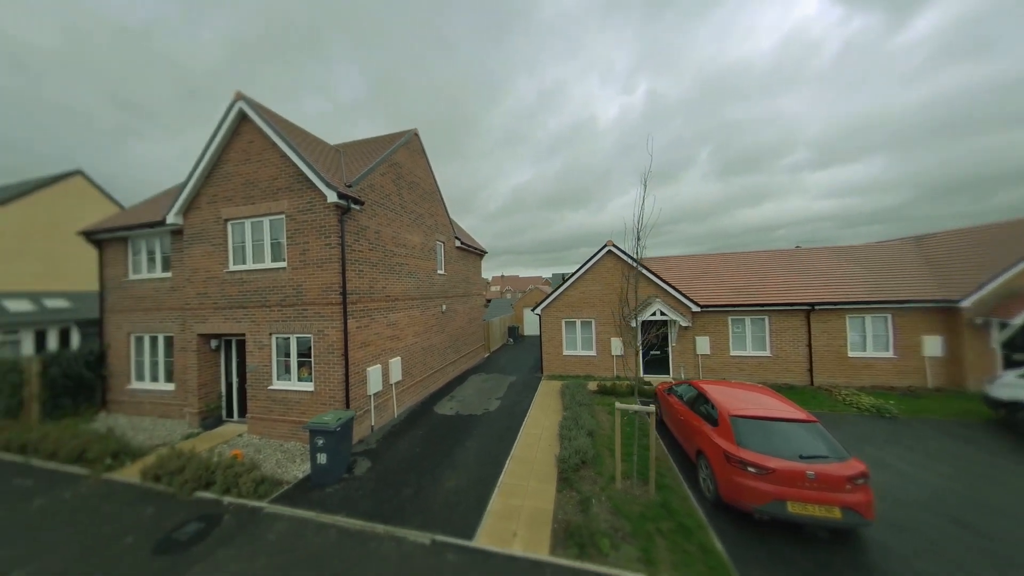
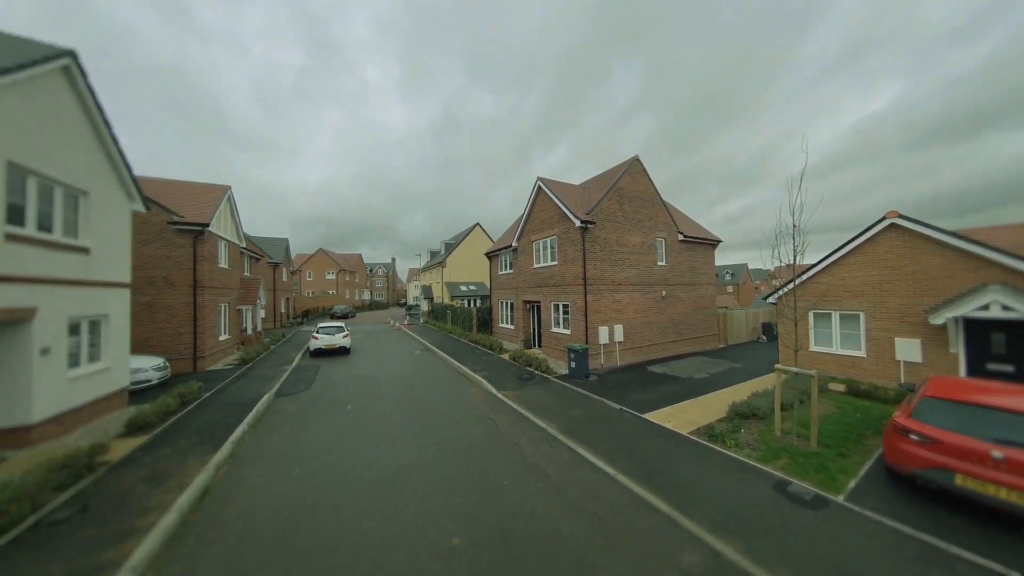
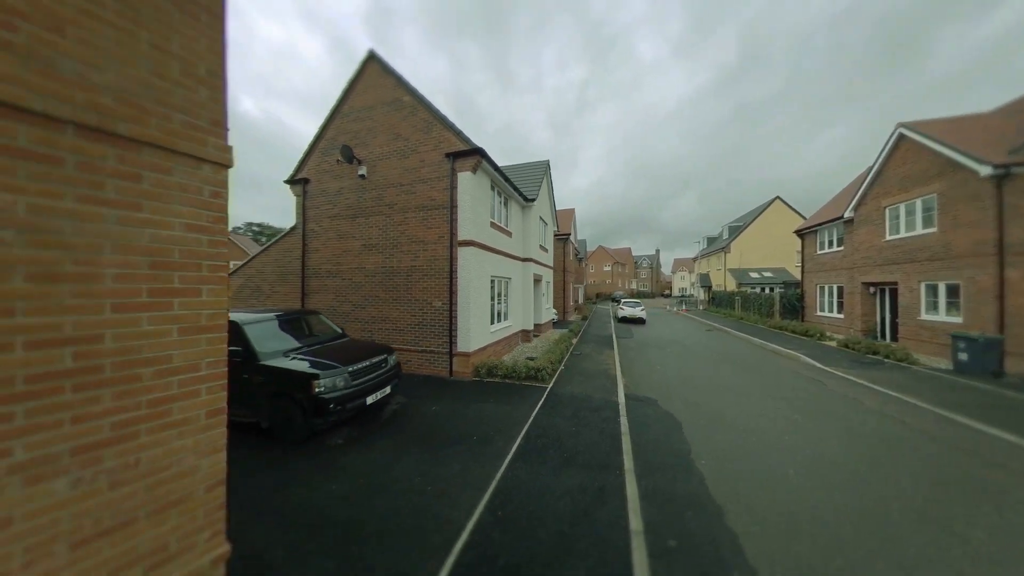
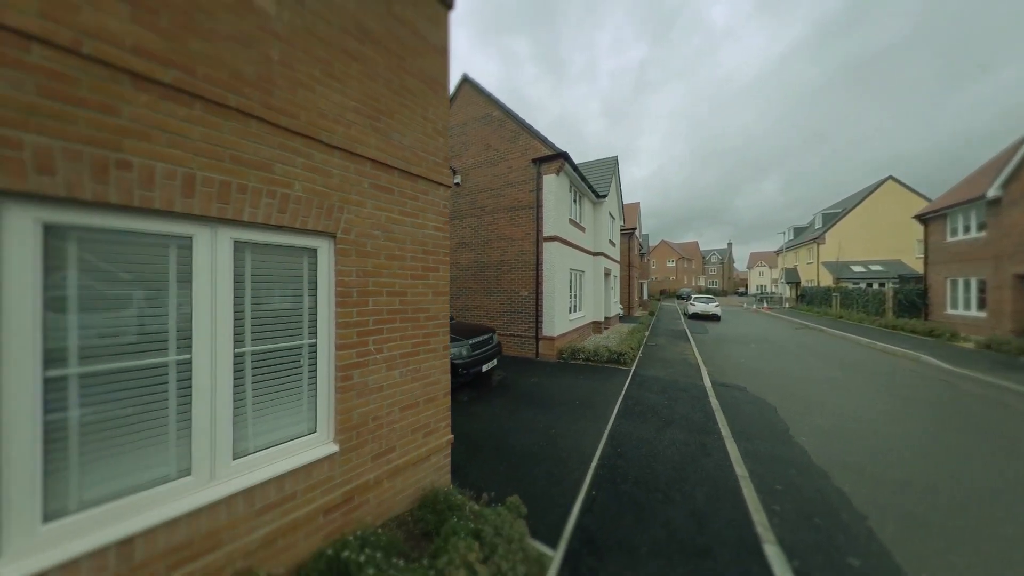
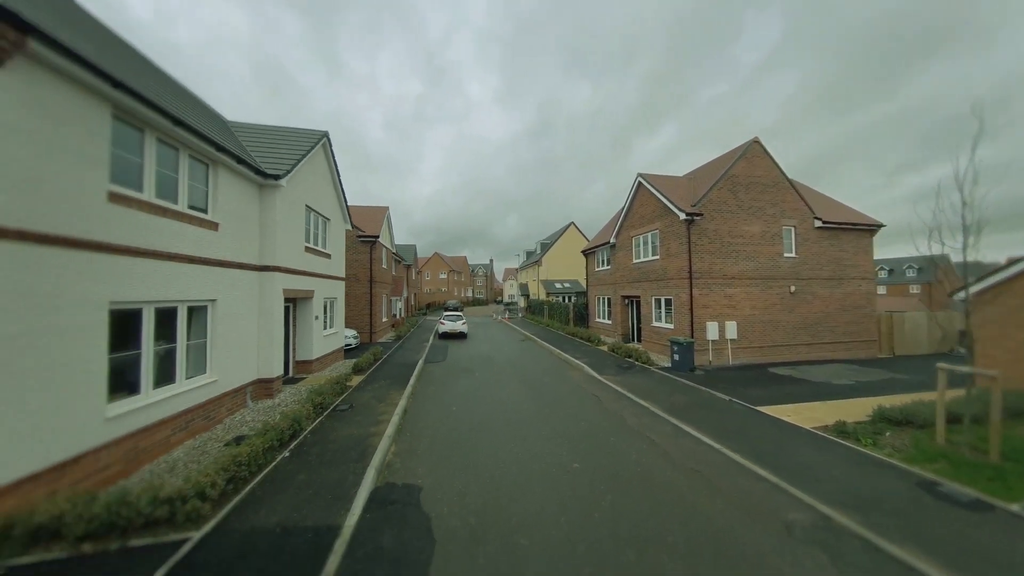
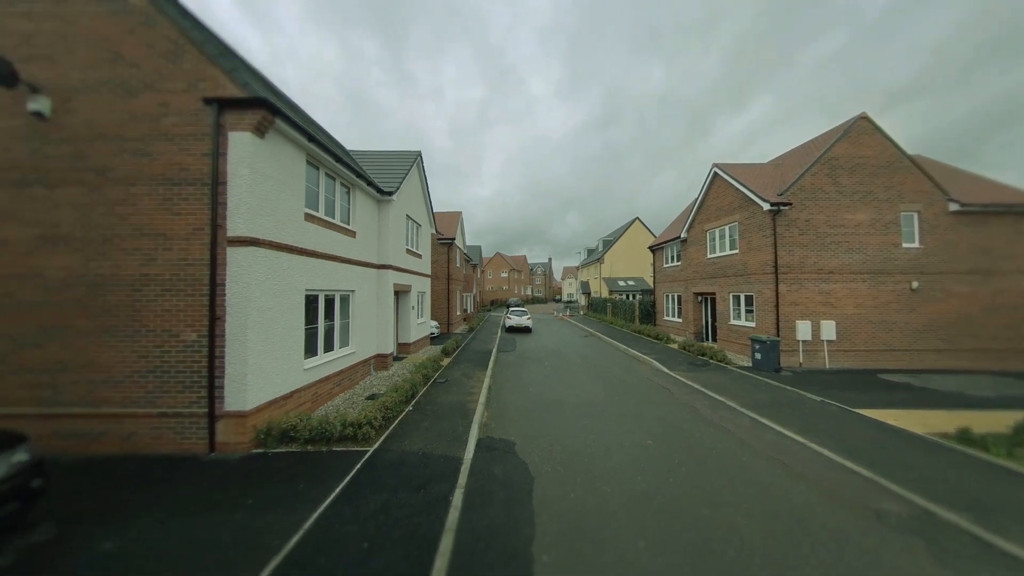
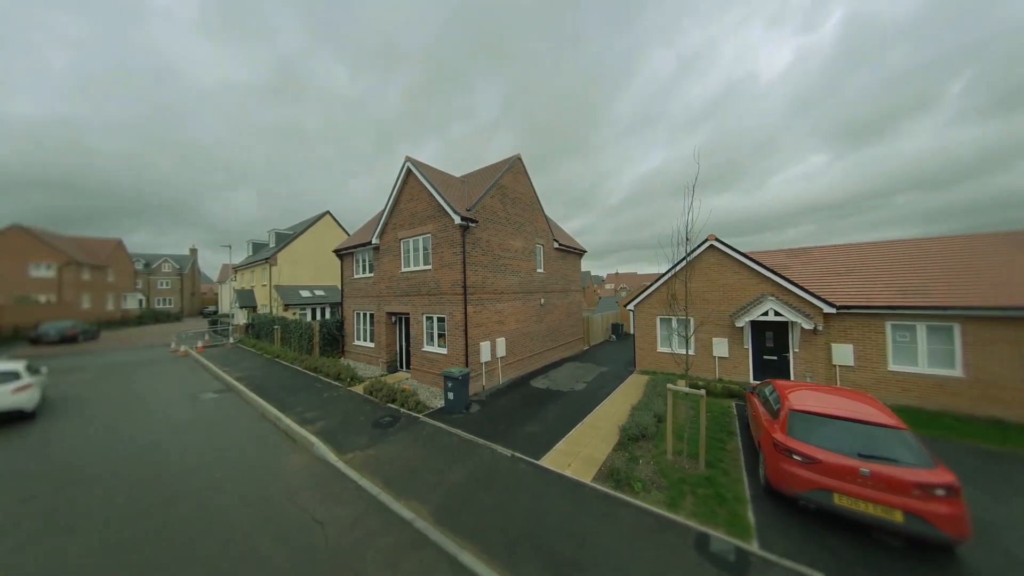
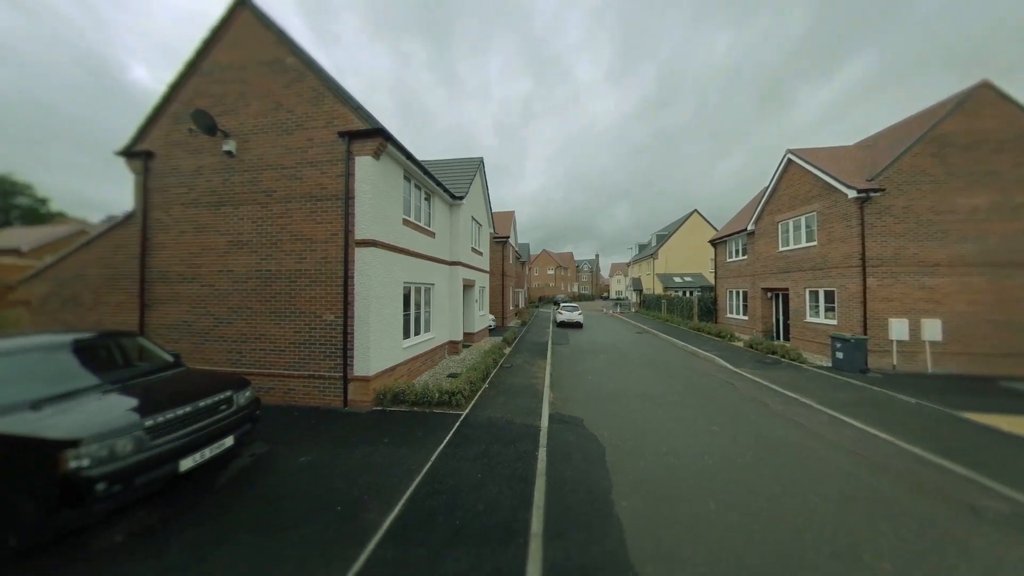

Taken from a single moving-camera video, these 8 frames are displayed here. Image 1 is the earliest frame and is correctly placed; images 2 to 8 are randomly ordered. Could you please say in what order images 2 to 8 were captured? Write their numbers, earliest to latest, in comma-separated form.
7, 2, 5, 6, 8, 3, 4
